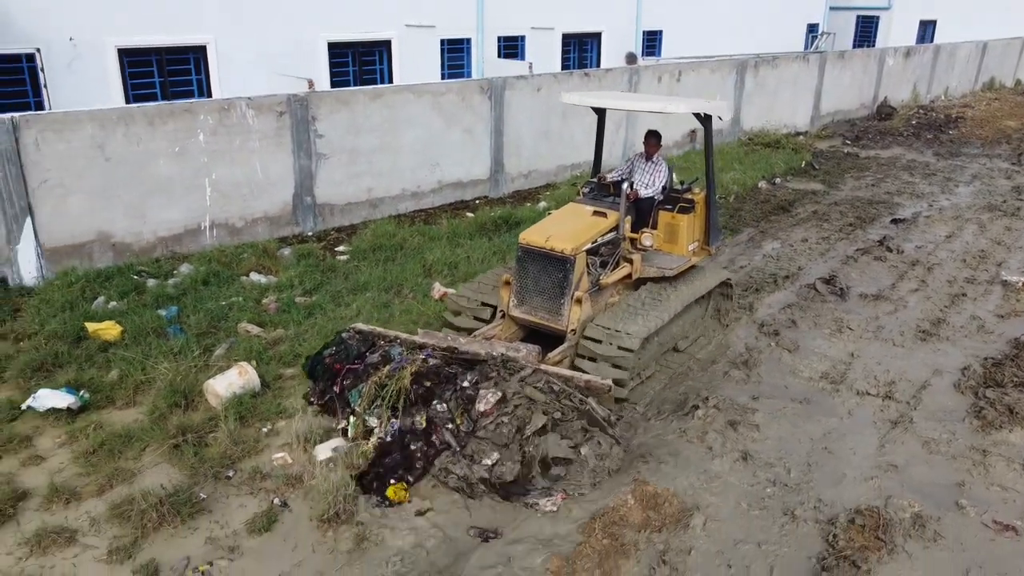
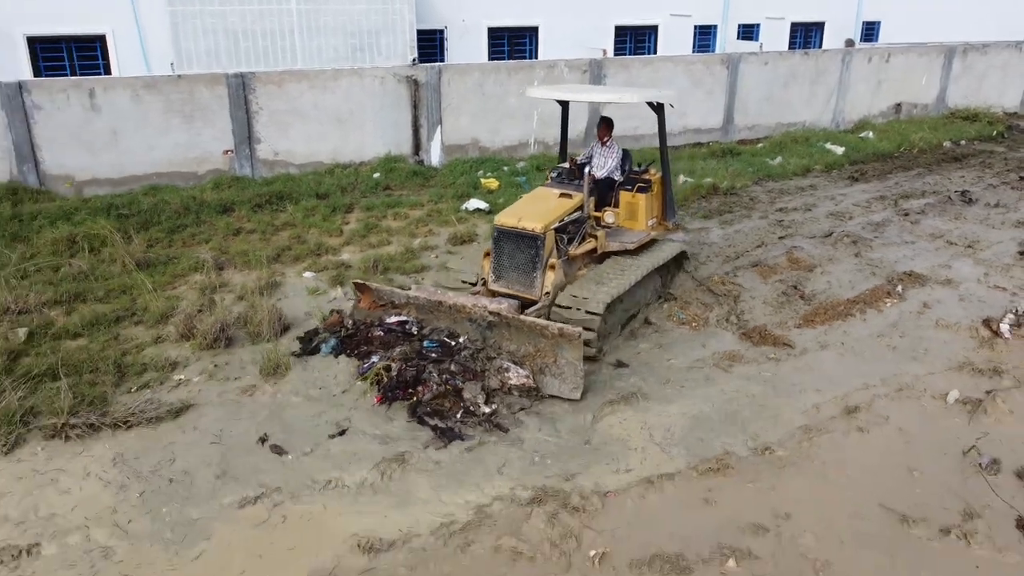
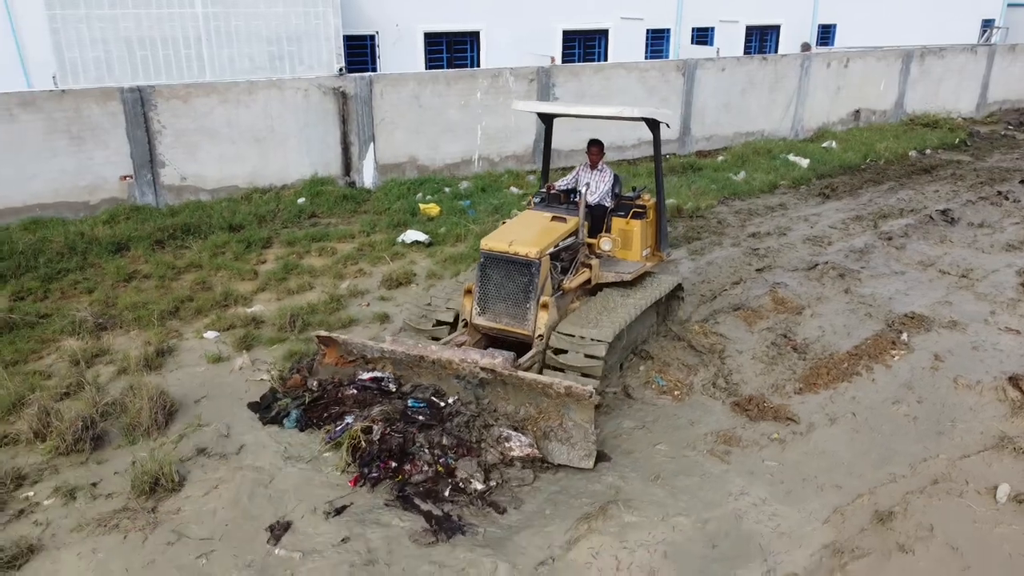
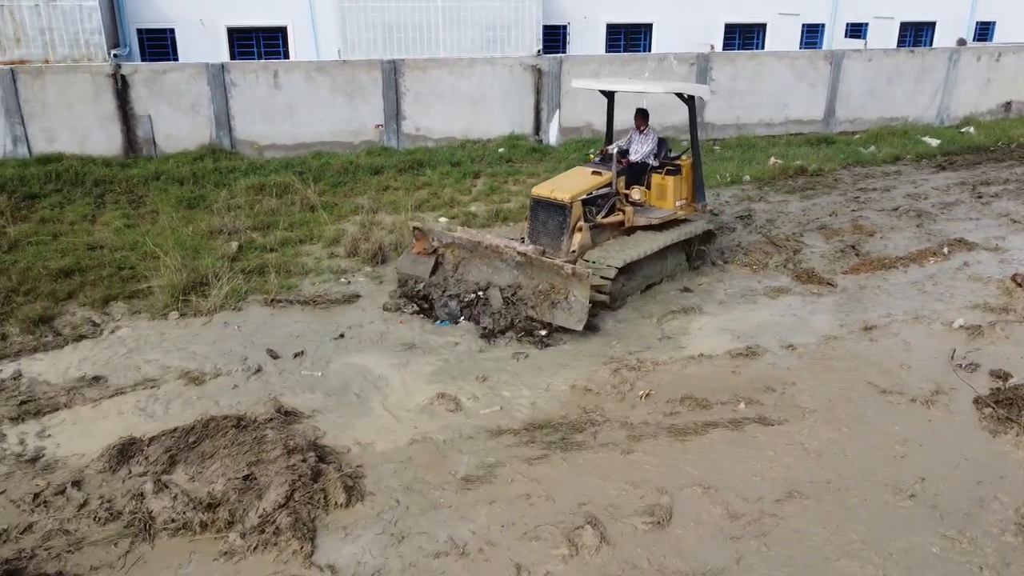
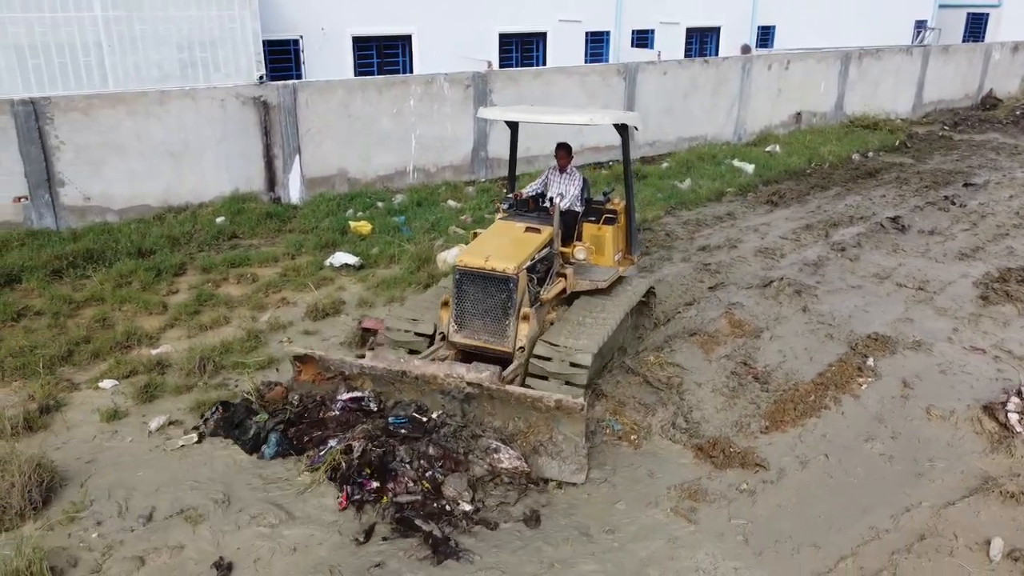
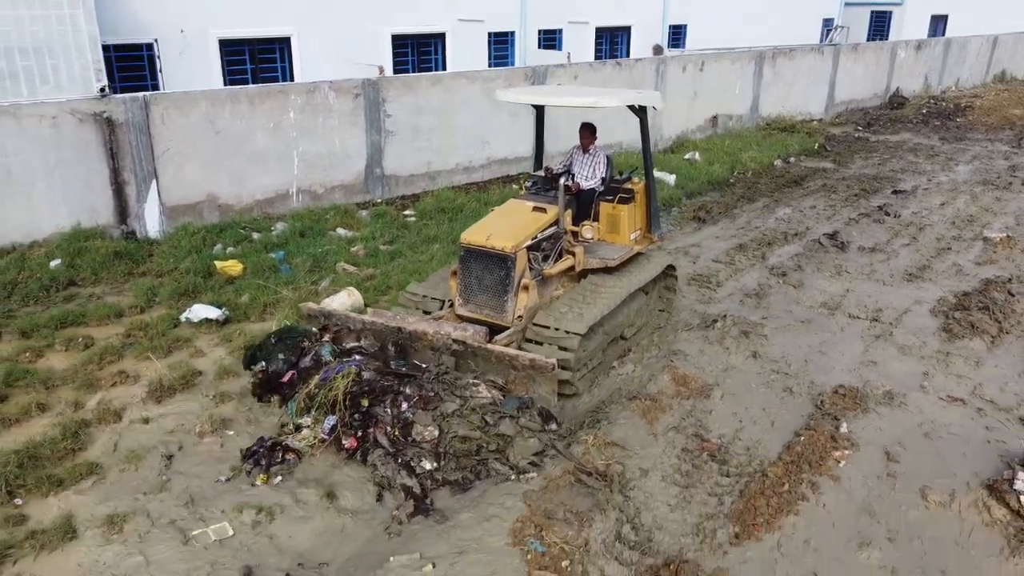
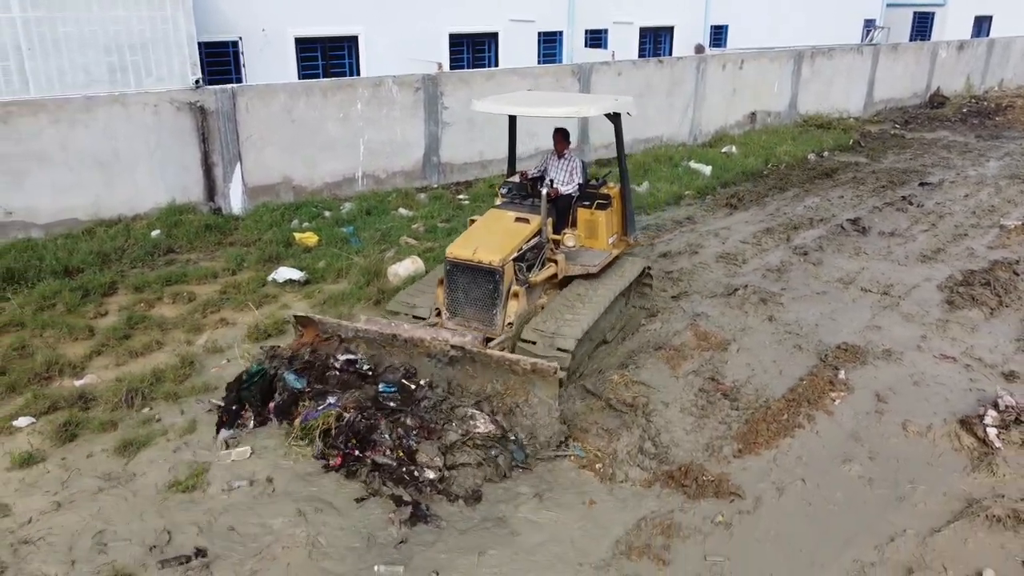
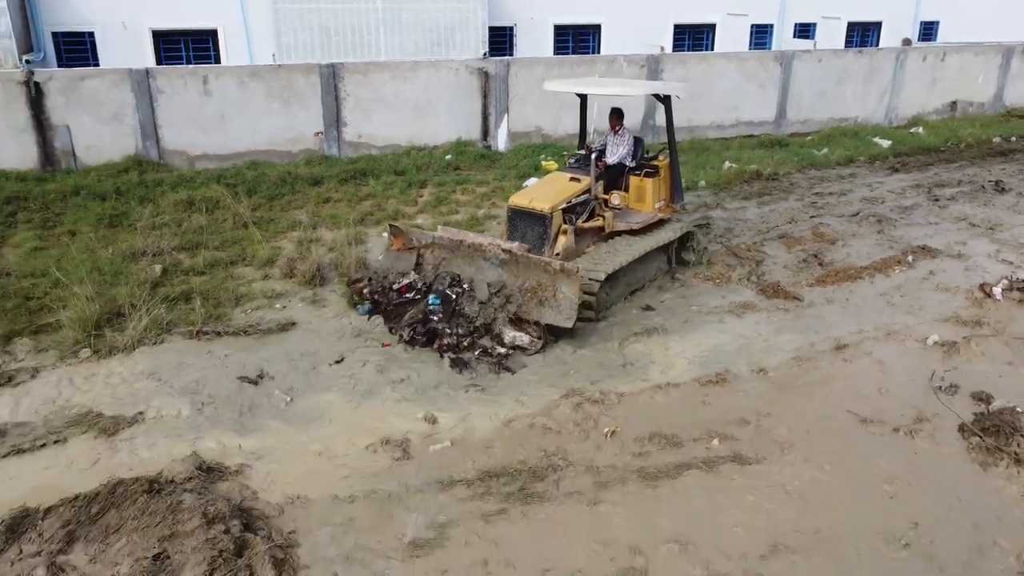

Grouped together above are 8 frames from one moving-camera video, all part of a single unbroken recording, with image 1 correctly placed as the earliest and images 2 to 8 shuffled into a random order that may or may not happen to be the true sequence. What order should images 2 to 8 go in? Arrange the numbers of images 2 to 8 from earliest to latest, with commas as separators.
6, 7, 5, 3, 2, 8, 4
